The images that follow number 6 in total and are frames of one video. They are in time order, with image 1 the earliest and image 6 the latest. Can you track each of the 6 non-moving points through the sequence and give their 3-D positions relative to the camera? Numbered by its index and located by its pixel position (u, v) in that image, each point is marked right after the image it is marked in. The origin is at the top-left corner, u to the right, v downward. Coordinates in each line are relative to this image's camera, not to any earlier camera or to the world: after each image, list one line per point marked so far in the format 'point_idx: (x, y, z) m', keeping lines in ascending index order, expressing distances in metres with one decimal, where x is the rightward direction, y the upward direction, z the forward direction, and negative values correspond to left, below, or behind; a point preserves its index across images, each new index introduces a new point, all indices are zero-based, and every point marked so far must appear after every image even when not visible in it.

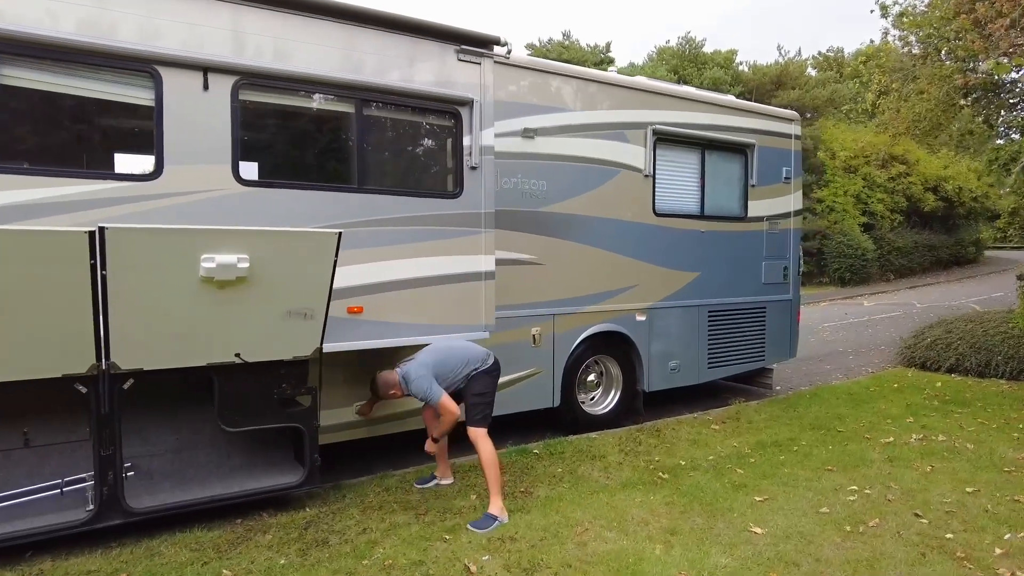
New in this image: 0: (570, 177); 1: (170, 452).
0: (+0.6, +1.0, +5.9) m
1: (-2.1, -1.0, +4.0) m
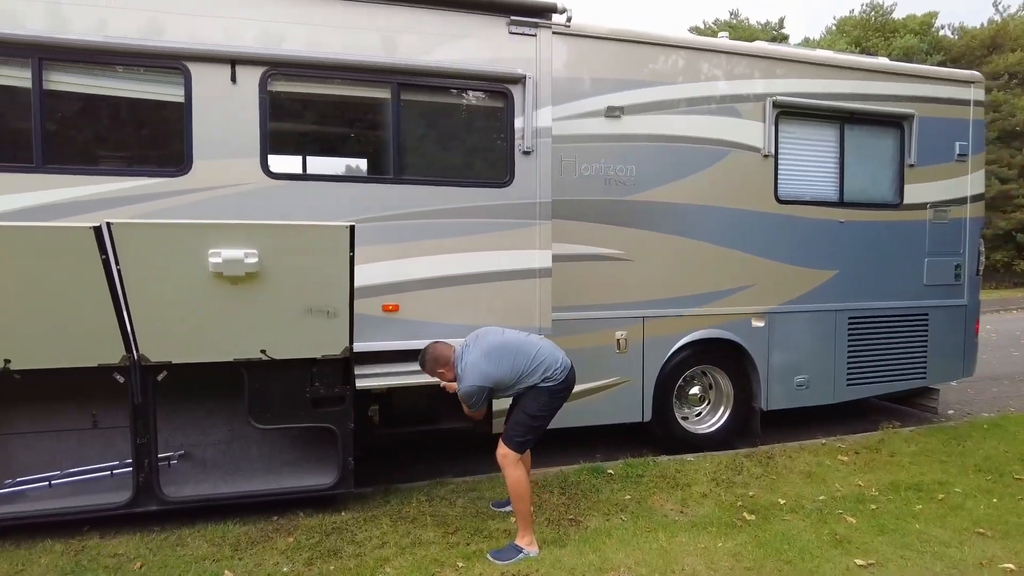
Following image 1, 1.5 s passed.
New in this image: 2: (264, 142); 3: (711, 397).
0: (+1.3, +1.0, +5.2) m
1: (-1.8, -1.0, +4.1) m
2: (-1.4, +0.8, +3.7) m
3: (+1.8, -1.0, +5.7) m
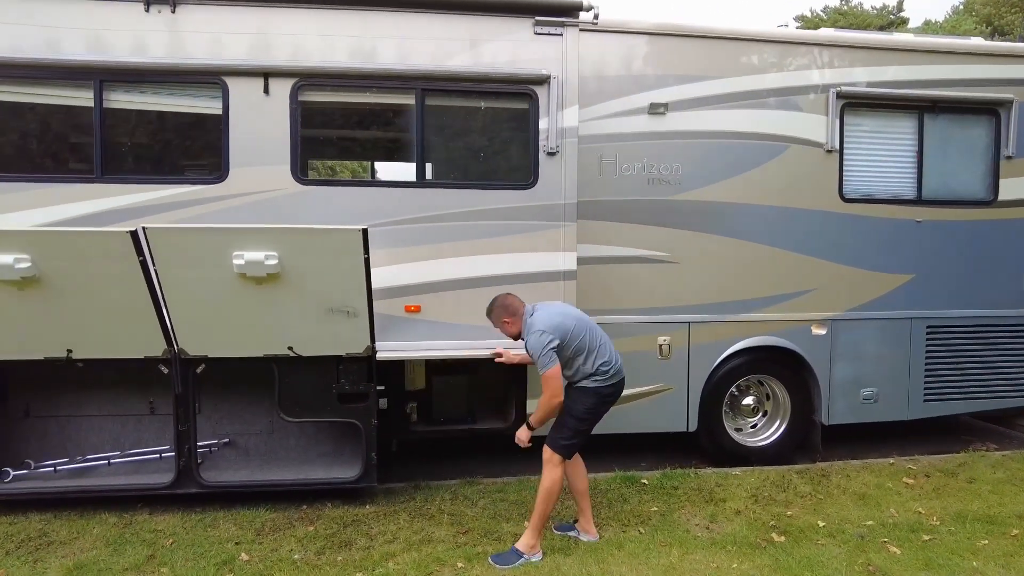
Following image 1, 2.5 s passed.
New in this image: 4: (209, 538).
0: (+1.6, +1.0, +5.0) m
1: (-1.7, -1.0, +4.4) m
2: (-1.3, +0.8, +3.9) m
3: (+2.1, -1.0, +5.3) m
4: (-1.7, -1.4, +3.6) m
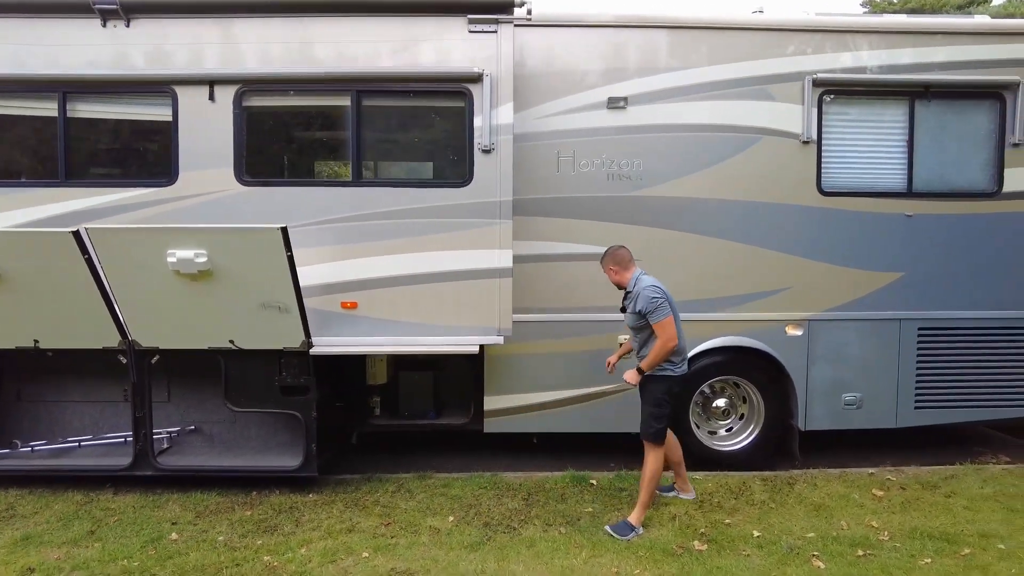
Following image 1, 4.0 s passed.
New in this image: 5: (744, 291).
0: (+1.3, +1.0, +4.8) m
1: (-2.1, -0.9, +4.6) m
2: (-1.7, +0.9, +4.1) m
3: (+1.8, -1.0, +5.1) m
4: (-2.2, -1.4, +3.8) m
5: (+1.8, 0.0, +4.9) m
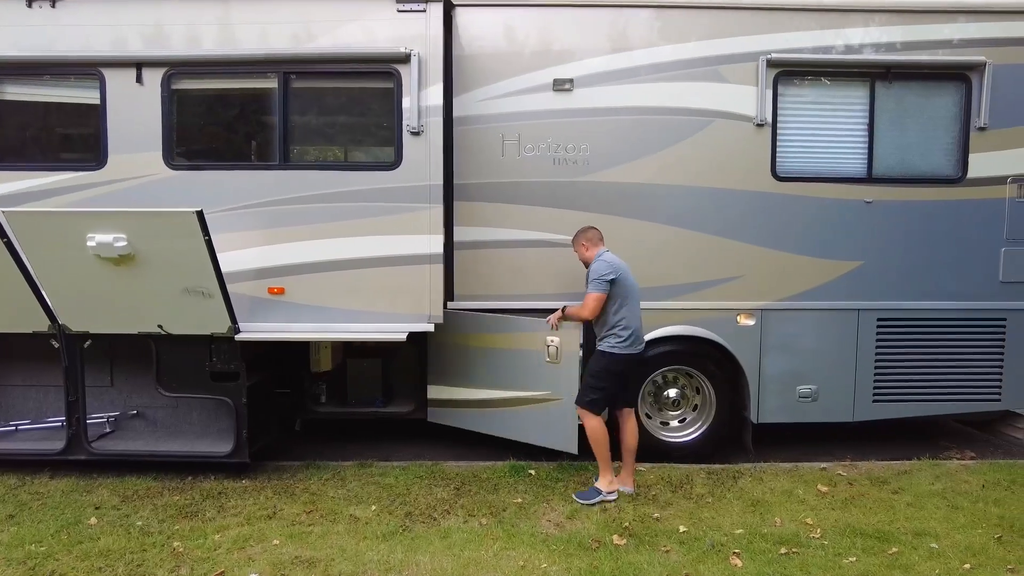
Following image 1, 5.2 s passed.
0: (+0.9, +1.1, +4.7) m
1: (-2.5, -0.8, +4.6) m
2: (-2.2, +1.0, +4.0) m
3: (+1.4, -0.9, +5.0) m
4: (-2.6, -1.3, +3.8) m
5: (+1.3, +0.1, +4.7) m
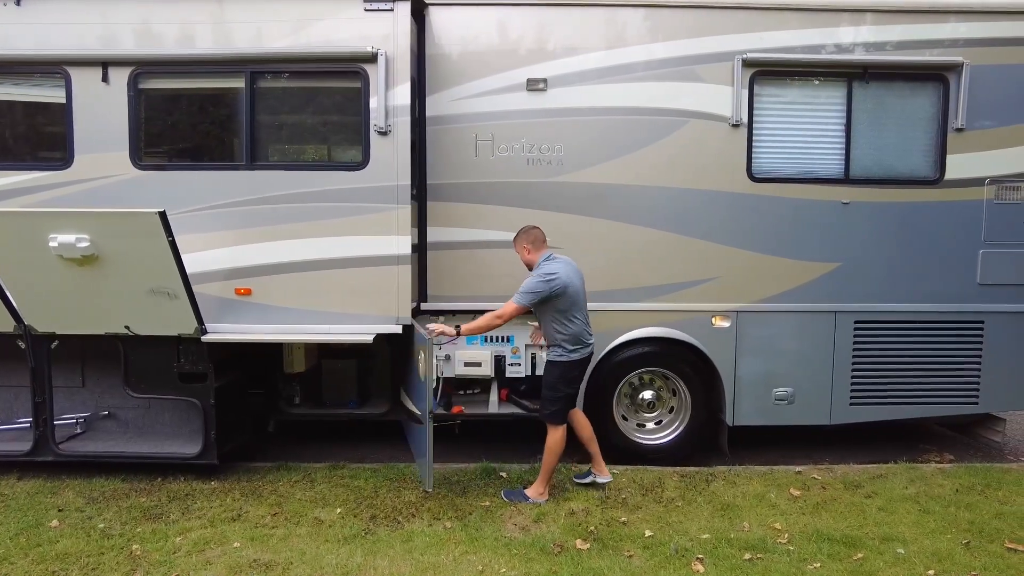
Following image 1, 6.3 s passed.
0: (+0.7, +1.1, +4.6) m
1: (-2.7, -0.8, +4.6) m
2: (-2.4, +1.0, +4.0) m
3: (+1.2, -0.9, +5.0) m
4: (-2.8, -1.3, +3.8) m
5: (+1.2, +0.1, +4.7) m
